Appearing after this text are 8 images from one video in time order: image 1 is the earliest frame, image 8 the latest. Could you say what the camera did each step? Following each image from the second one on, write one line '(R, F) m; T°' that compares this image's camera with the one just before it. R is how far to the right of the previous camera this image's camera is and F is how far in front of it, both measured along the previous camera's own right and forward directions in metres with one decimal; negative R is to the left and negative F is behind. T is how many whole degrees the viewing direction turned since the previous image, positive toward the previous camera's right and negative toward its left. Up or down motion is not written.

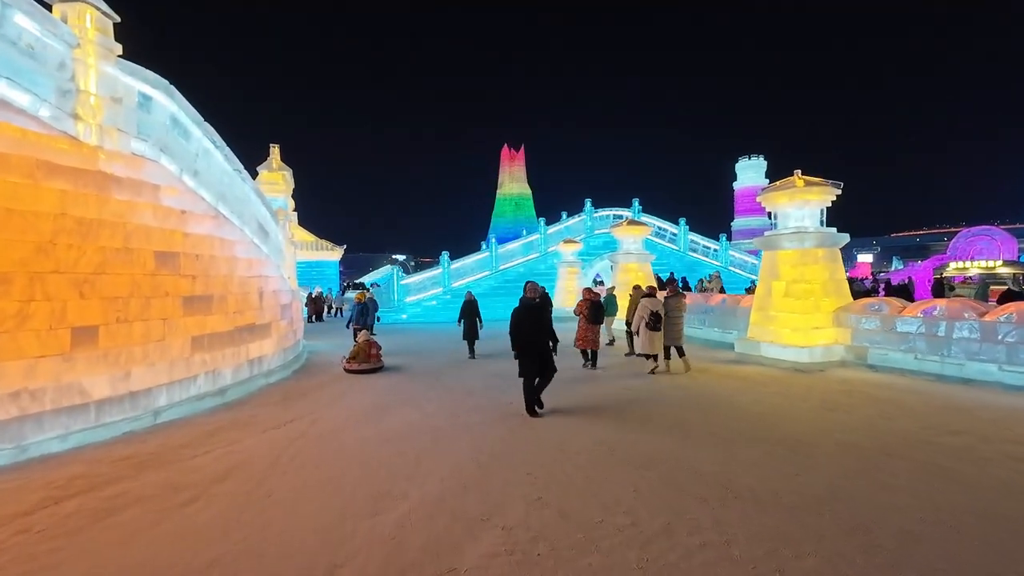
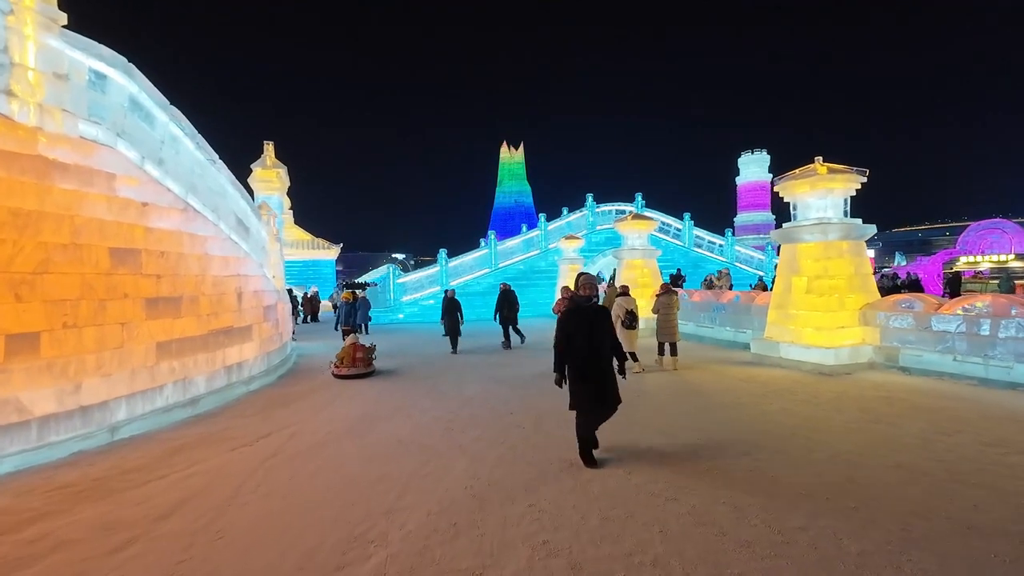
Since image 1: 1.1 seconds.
(0.0, +0.6) m; 0°
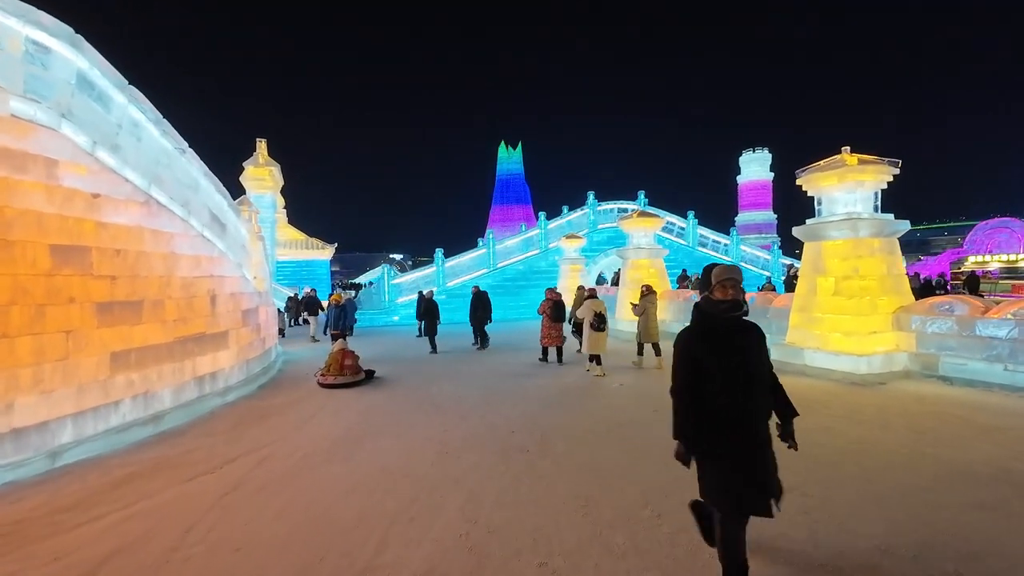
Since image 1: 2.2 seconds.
(0.0, +0.7) m; 0°
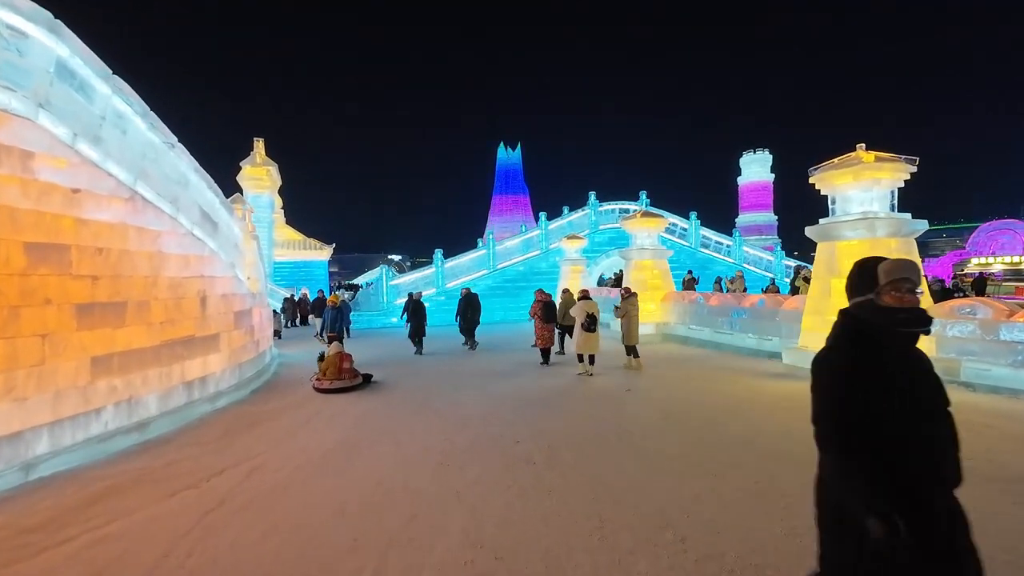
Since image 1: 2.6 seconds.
(-0.1, +0.3) m; 0°
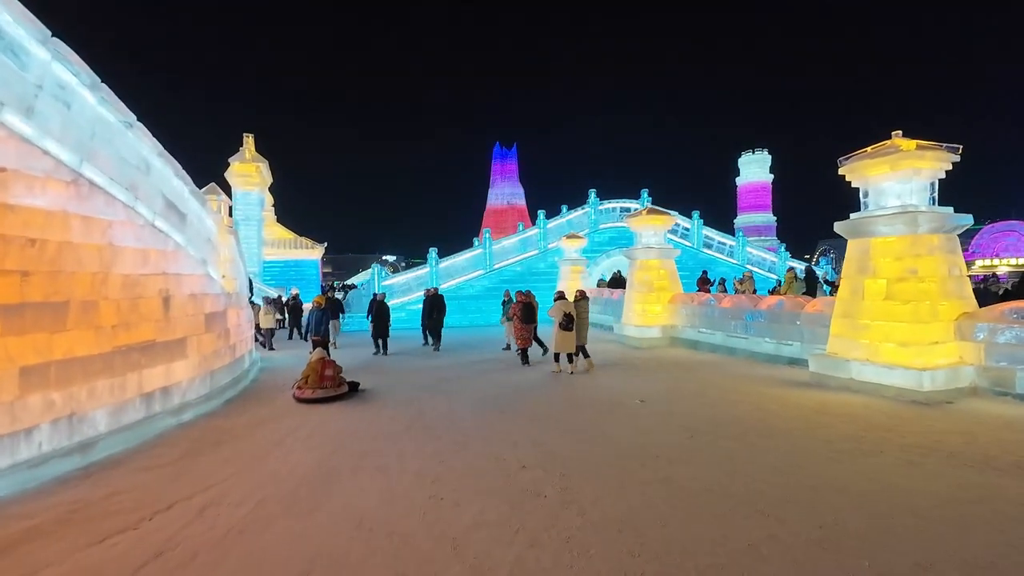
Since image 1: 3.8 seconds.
(-0.1, +0.7) m; +1°
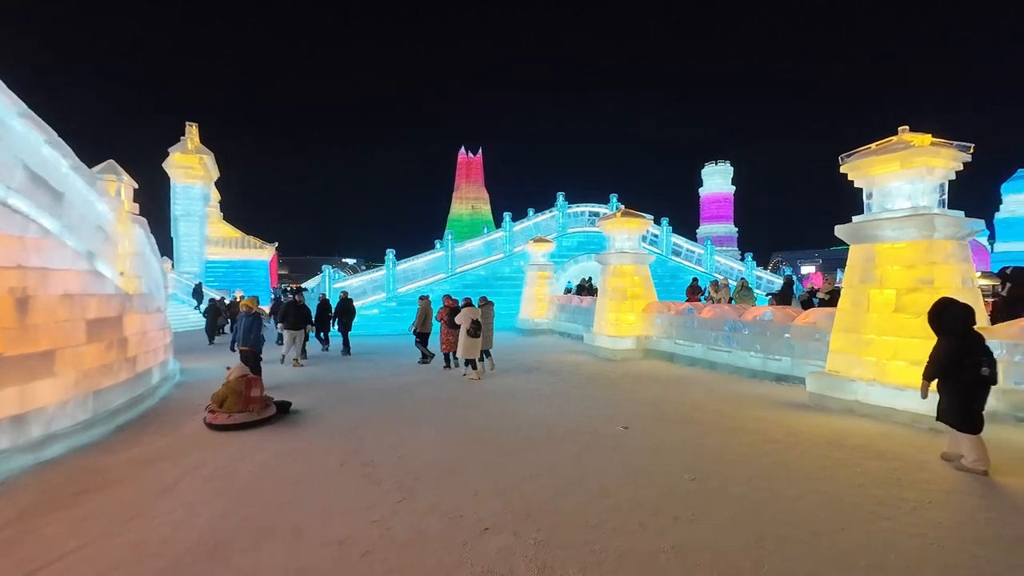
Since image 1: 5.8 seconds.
(0.0, +1.0) m; +4°
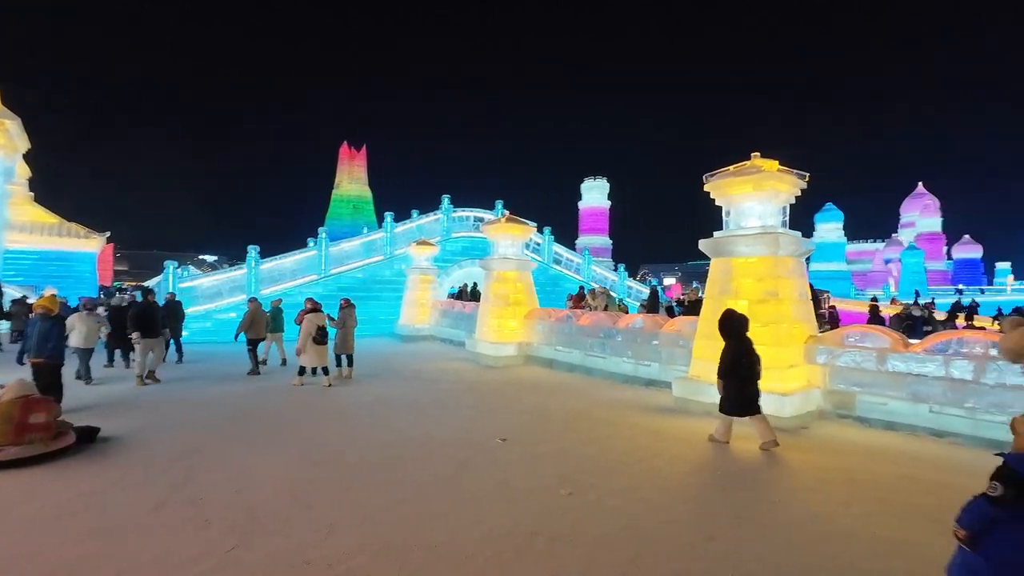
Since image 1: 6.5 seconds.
(+0.1, +0.3) m; +14°
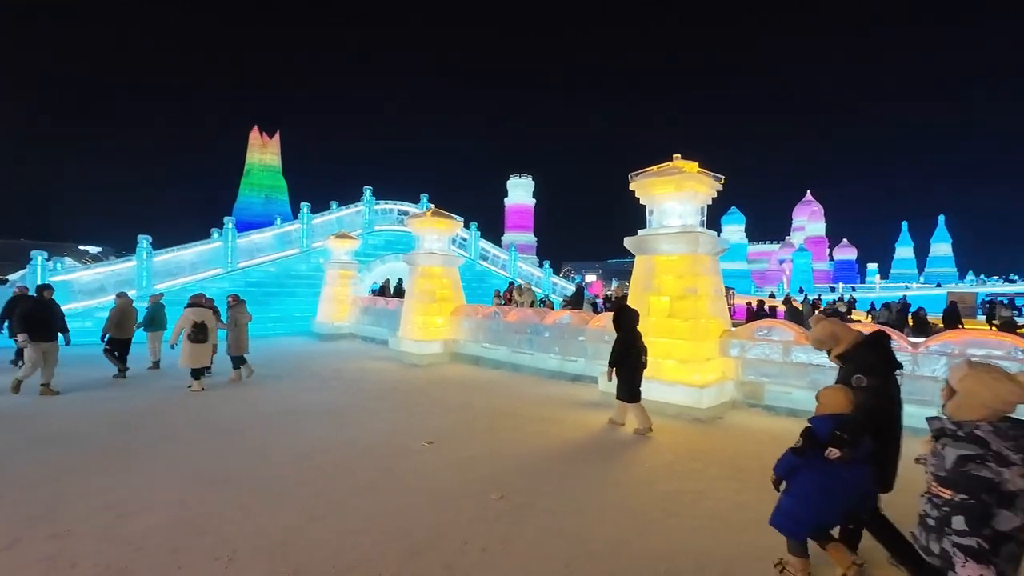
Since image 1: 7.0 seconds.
(0.0, +0.2) m; +9°
